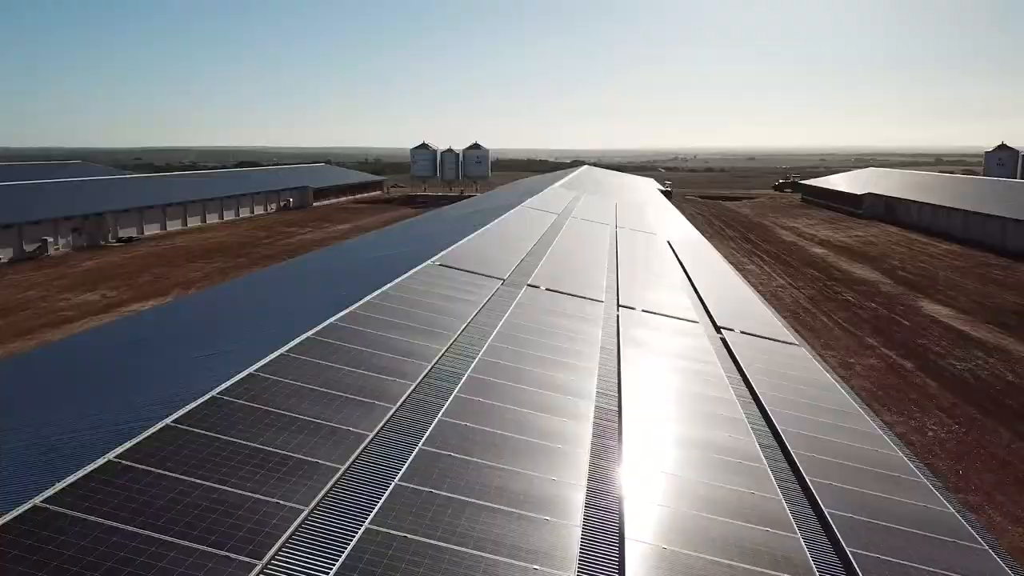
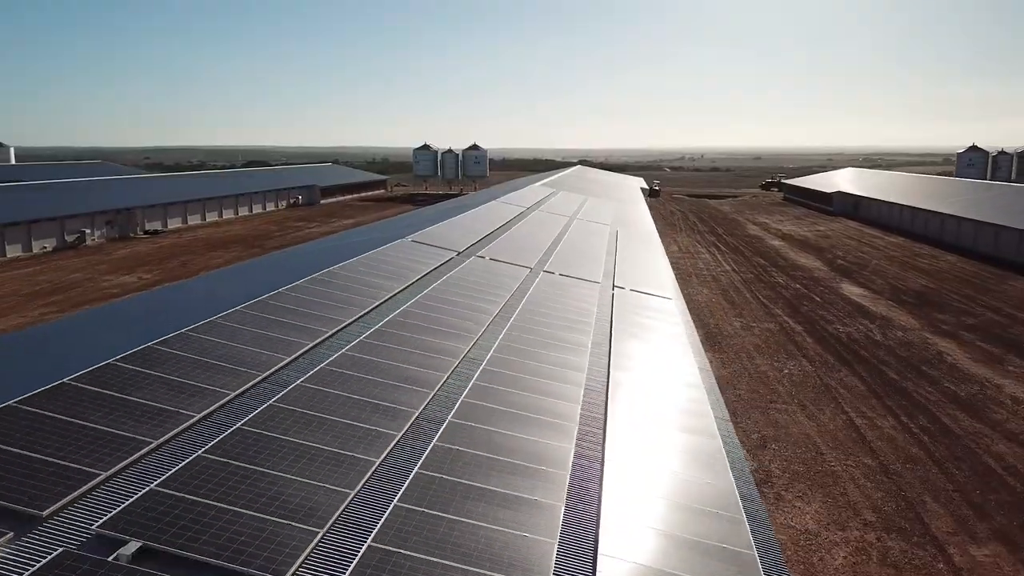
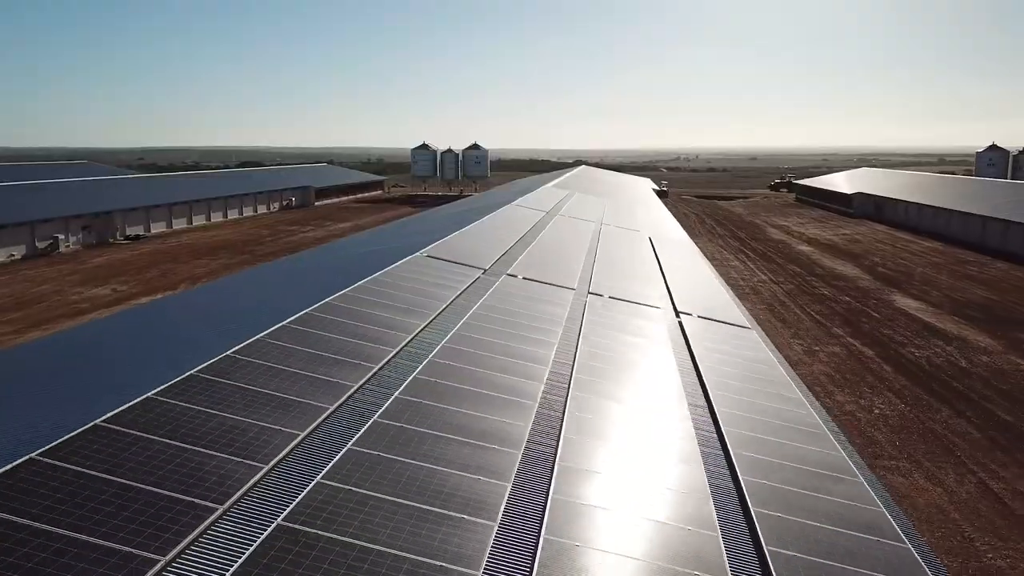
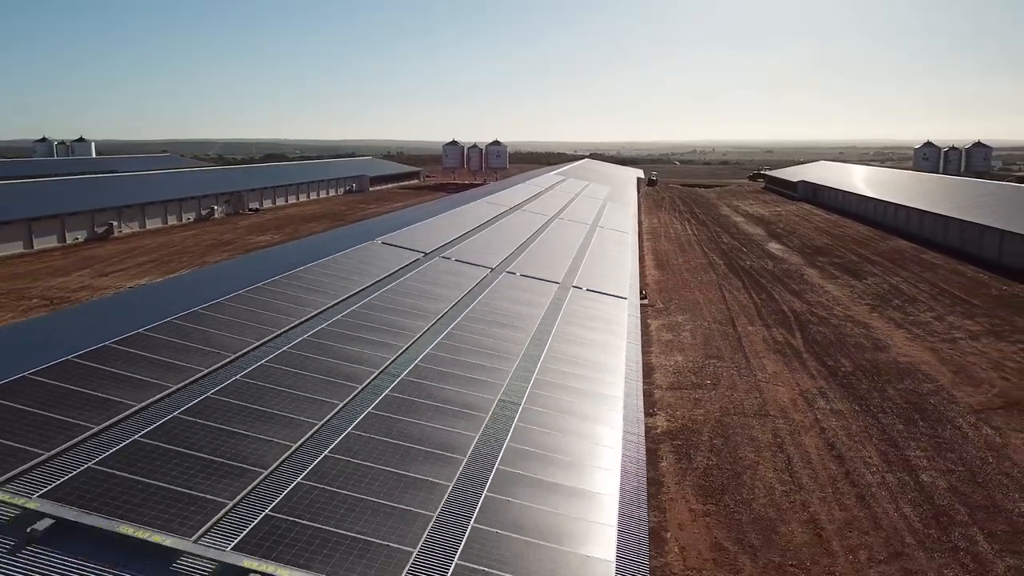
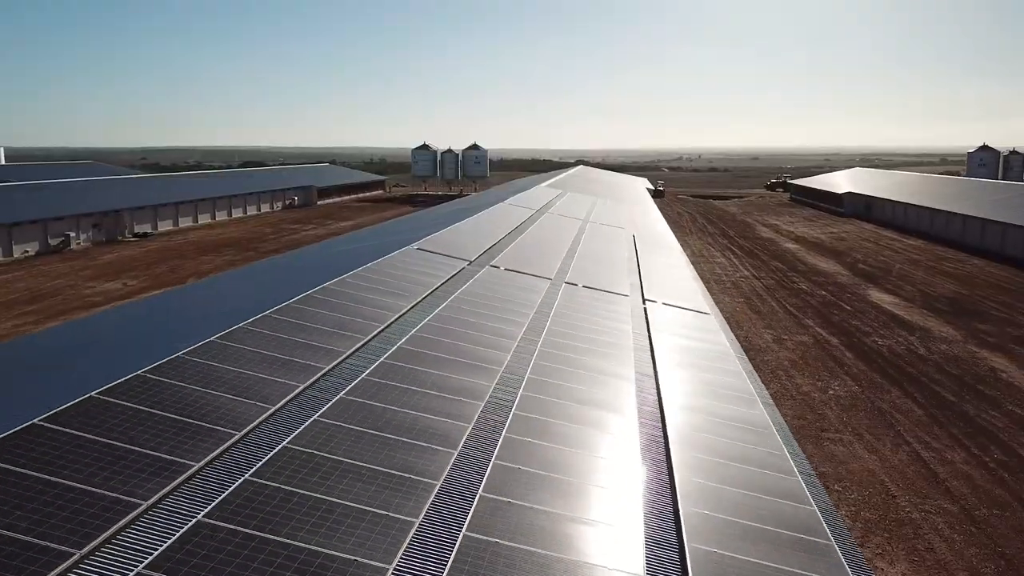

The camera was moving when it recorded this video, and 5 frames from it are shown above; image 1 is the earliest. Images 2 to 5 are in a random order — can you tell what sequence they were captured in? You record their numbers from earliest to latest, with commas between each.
3, 5, 2, 4
